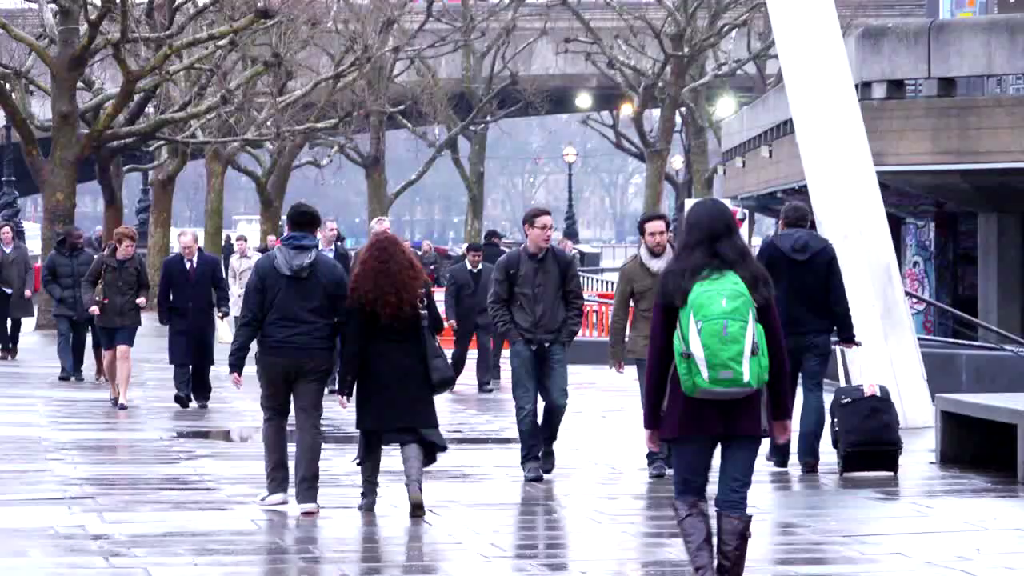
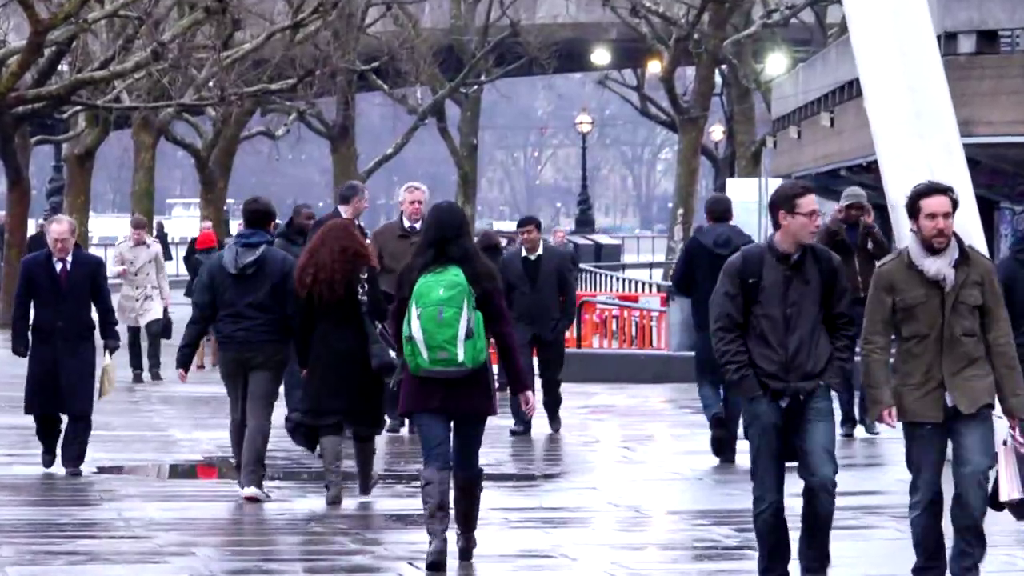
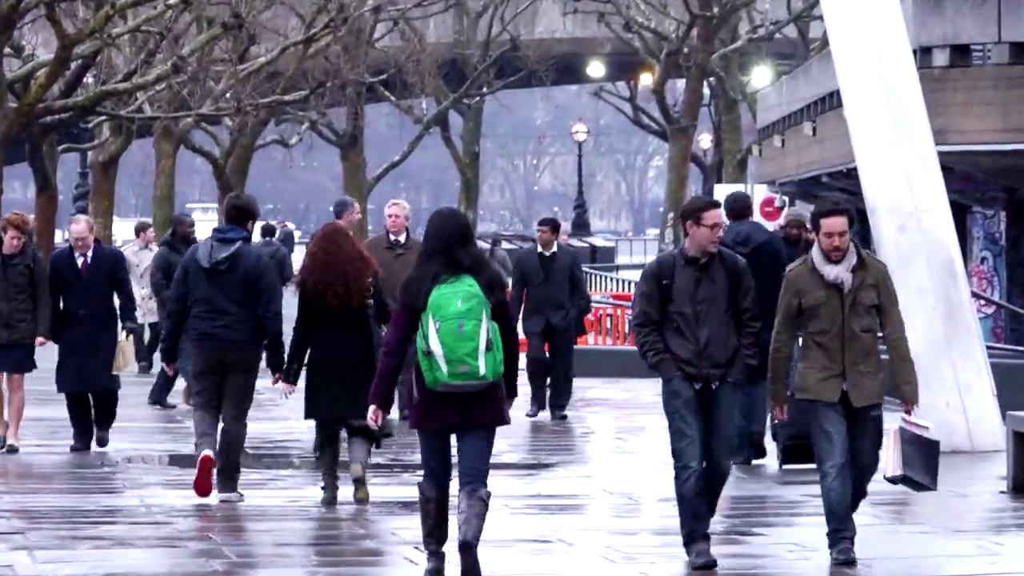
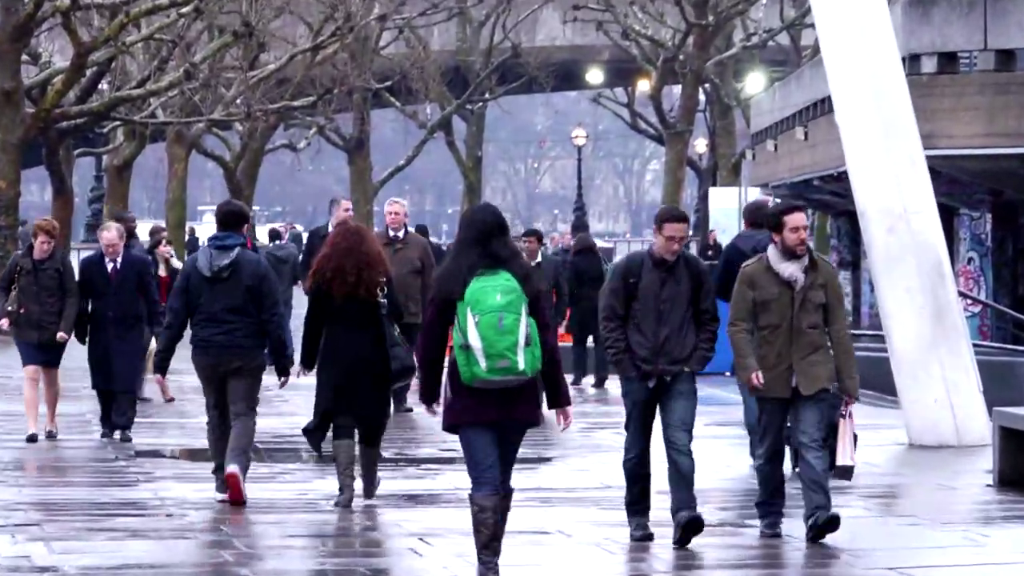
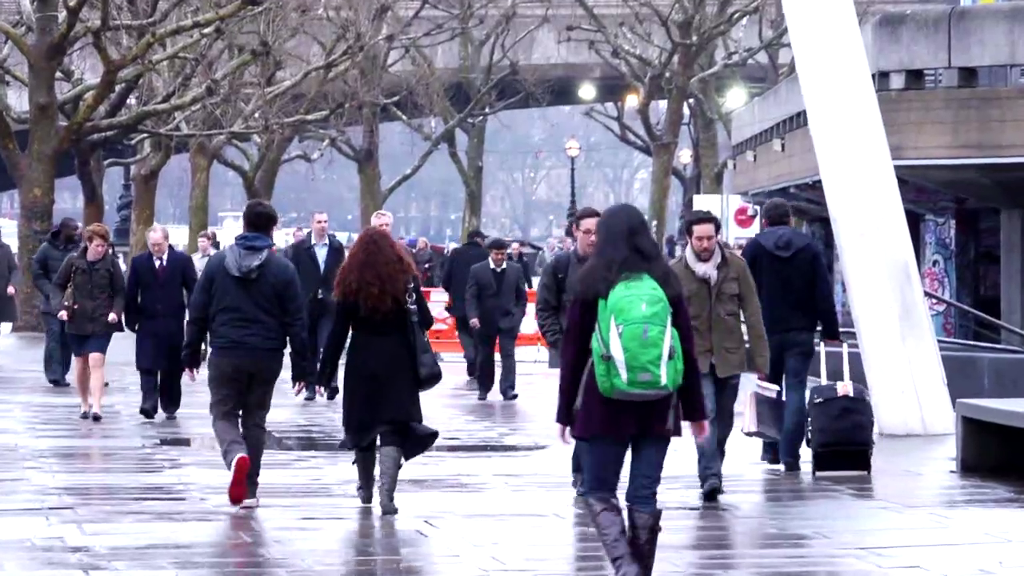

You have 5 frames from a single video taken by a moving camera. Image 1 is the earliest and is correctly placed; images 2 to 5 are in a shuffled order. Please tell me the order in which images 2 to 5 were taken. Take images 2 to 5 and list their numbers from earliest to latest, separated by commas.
5, 4, 3, 2
